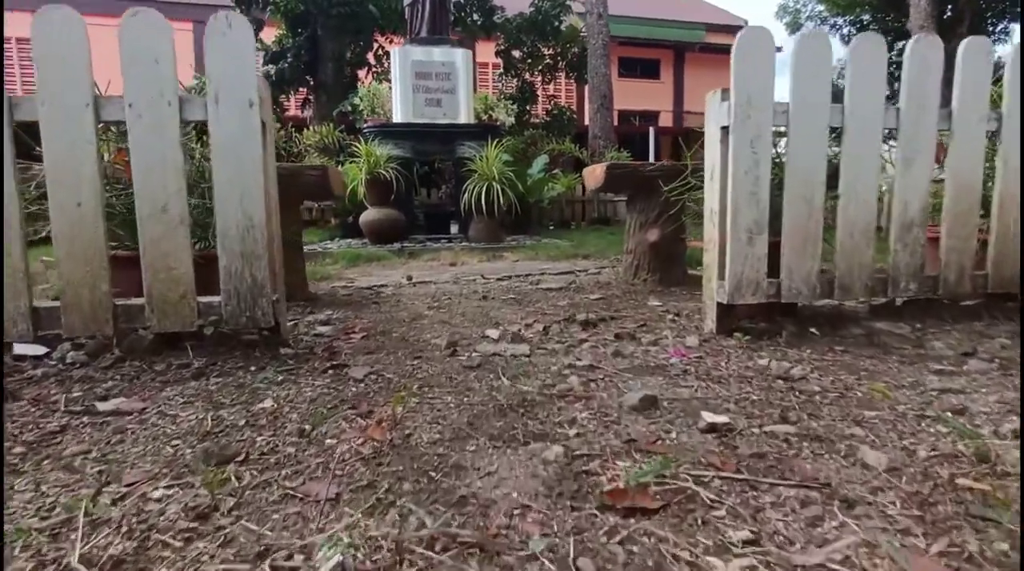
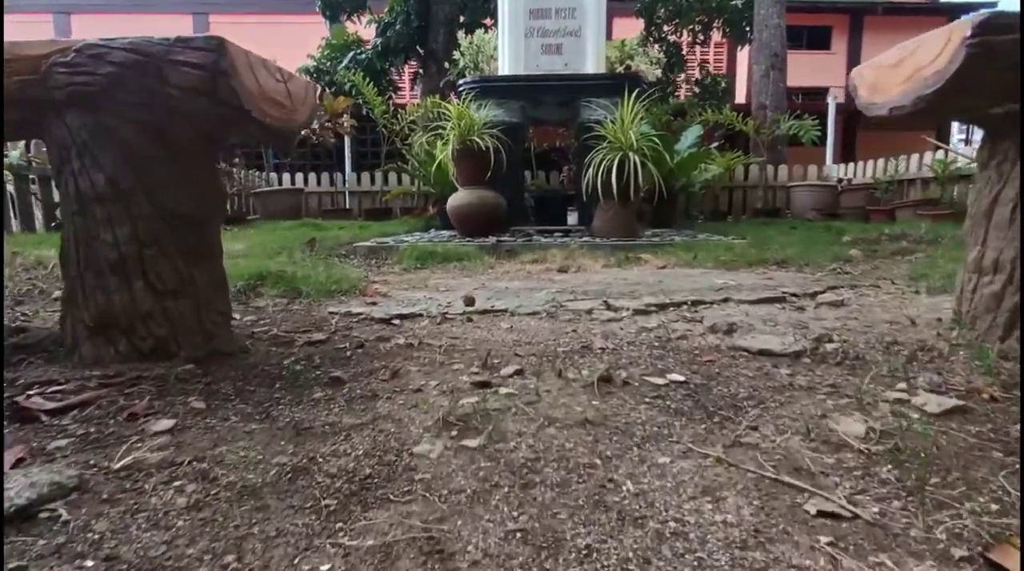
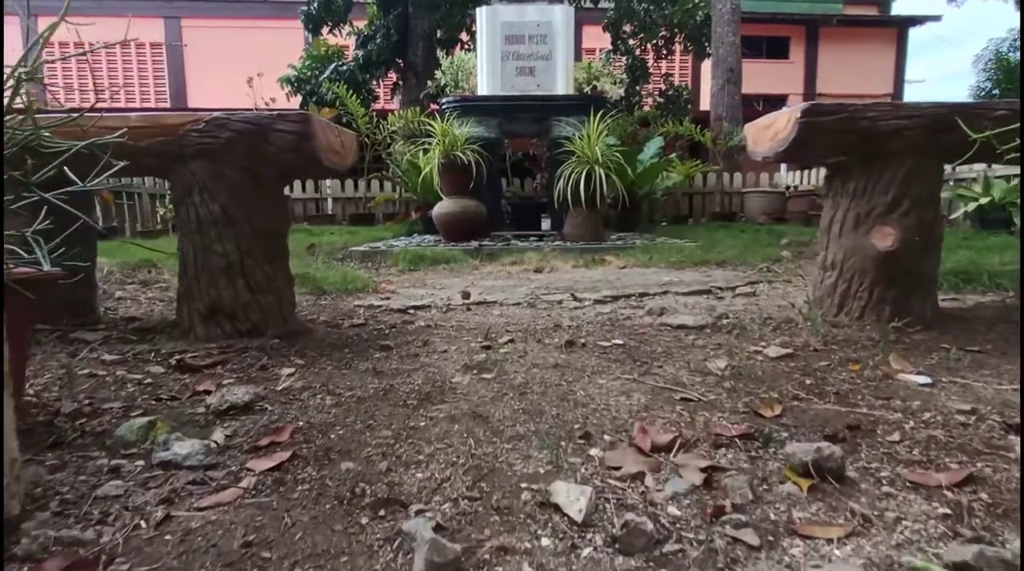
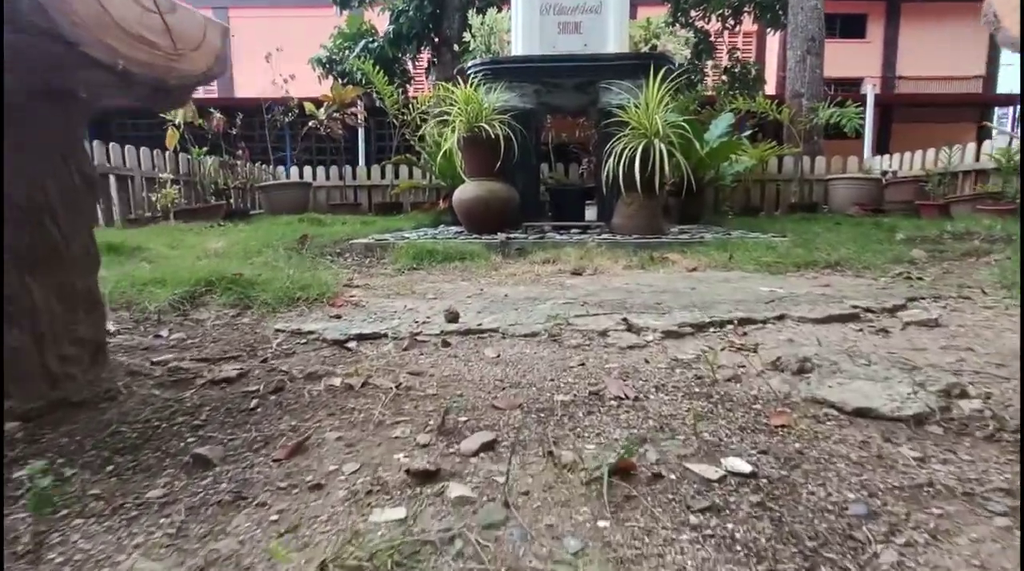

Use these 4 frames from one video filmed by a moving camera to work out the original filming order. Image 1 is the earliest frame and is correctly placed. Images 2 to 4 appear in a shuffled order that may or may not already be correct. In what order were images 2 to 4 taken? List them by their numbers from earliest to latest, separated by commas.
3, 2, 4
